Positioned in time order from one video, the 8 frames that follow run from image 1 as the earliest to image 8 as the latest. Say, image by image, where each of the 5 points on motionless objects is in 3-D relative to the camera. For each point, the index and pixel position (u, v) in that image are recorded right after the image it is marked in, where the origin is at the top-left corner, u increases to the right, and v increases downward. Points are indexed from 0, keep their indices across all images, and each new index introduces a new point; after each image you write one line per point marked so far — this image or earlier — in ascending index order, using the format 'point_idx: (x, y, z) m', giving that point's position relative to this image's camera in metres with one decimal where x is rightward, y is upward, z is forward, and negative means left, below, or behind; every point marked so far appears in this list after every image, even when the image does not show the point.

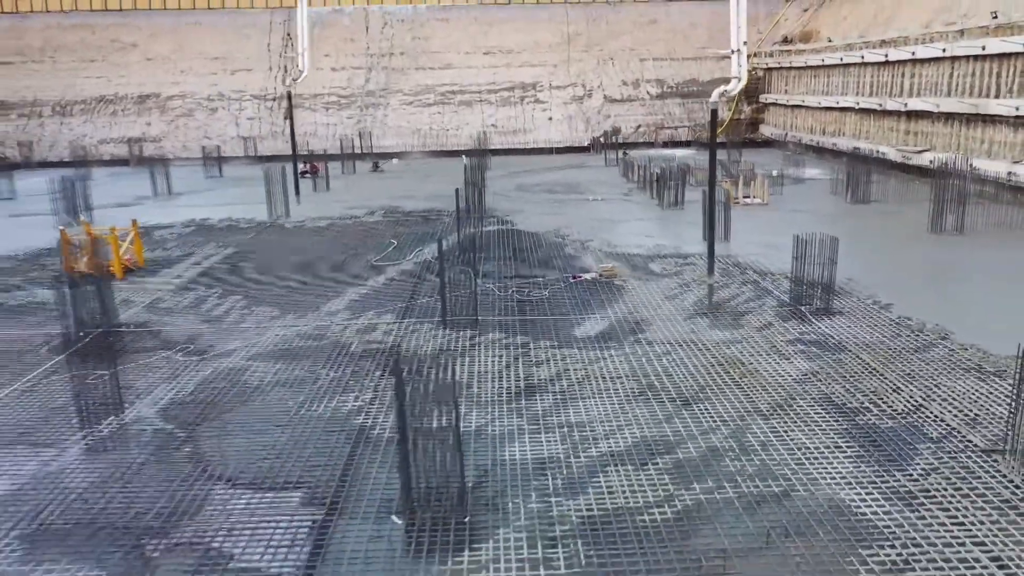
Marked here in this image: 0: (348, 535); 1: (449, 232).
0: (-0.7, -1.1, +3.6) m
1: (-0.8, +0.7, +10.2) m
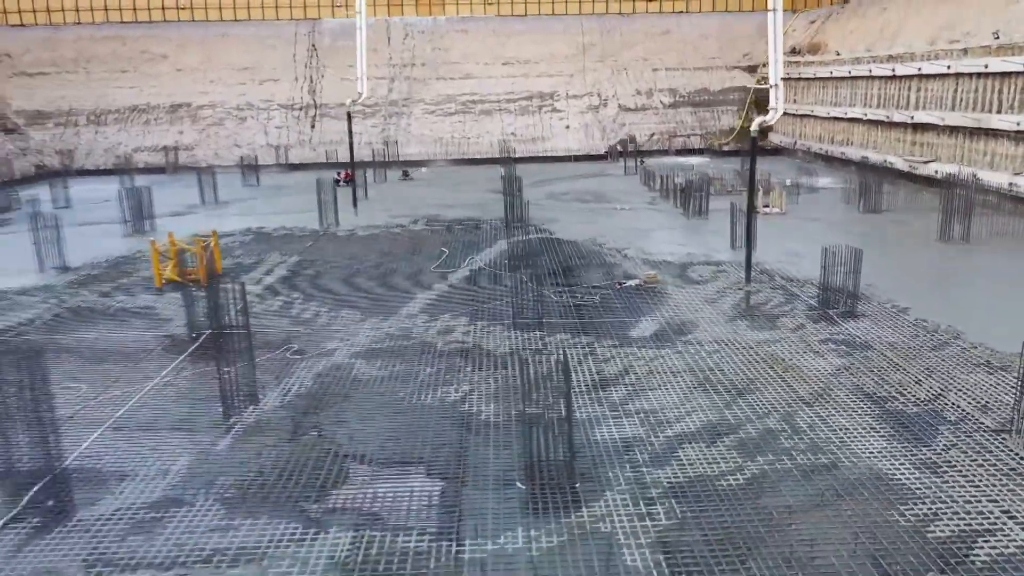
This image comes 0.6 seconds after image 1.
0: (-0.1, -1.1, +4.4) m
1: (-0.3, +0.6, +11.1) m
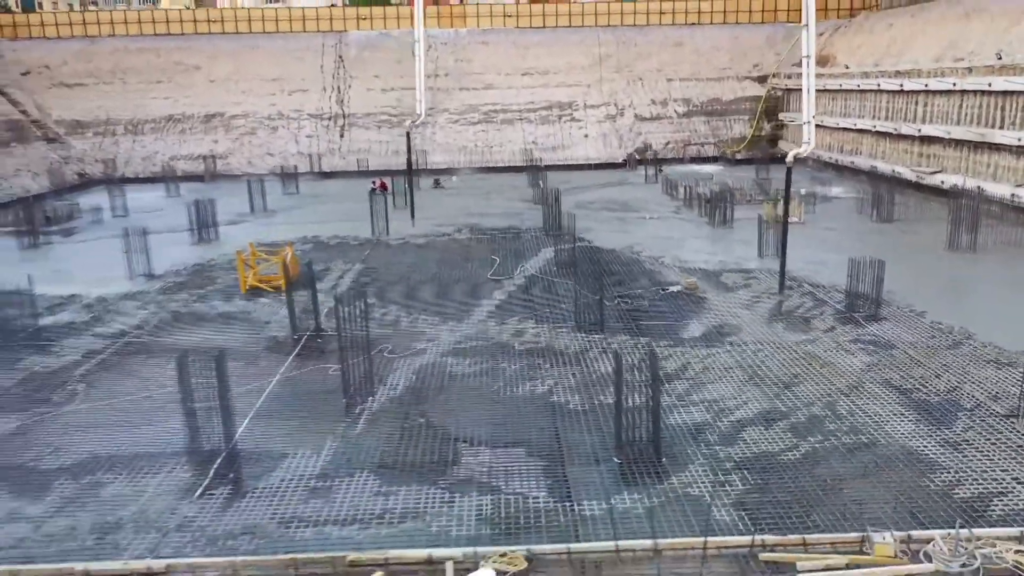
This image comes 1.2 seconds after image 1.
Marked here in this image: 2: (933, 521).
0: (+0.5, -1.2, +5.4) m
1: (+0.4, +0.6, +12.1) m
2: (+2.4, -1.3, +4.6) m
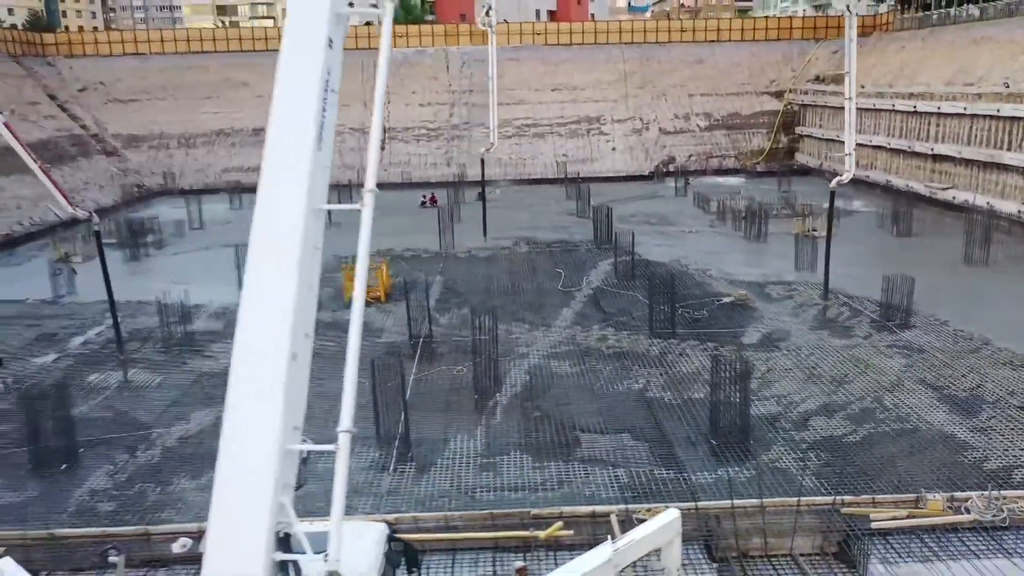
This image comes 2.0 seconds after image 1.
0: (+1.5, -1.3, +6.8) m
1: (+1.4, +0.4, +13.5) m
2: (+3.4, -1.5, +6.0) m
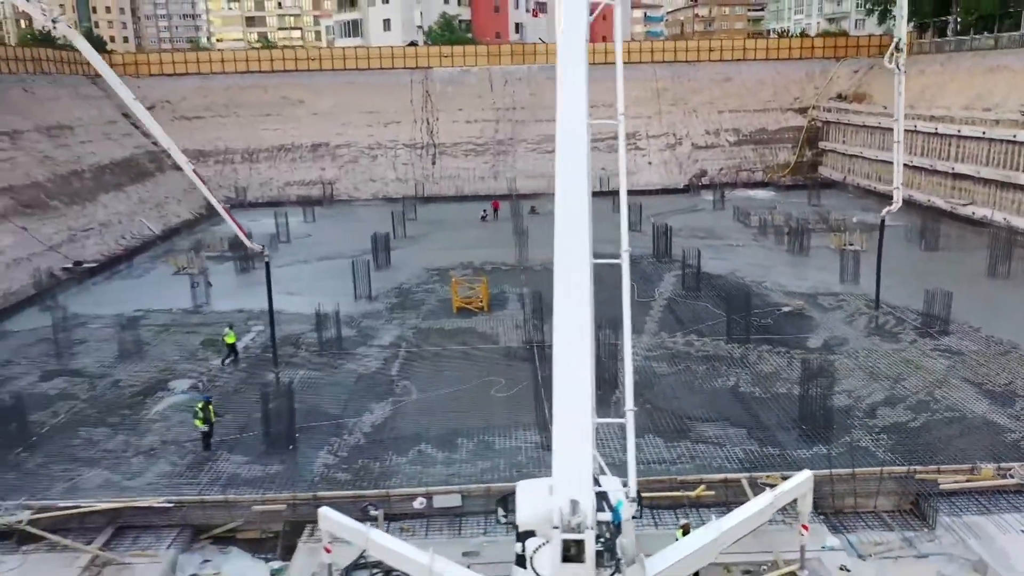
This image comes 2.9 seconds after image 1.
0: (+2.9, -1.5, +8.6) m
1: (+2.8, +0.3, +15.2) m
2: (+4.8, -1.6, +7.8) m
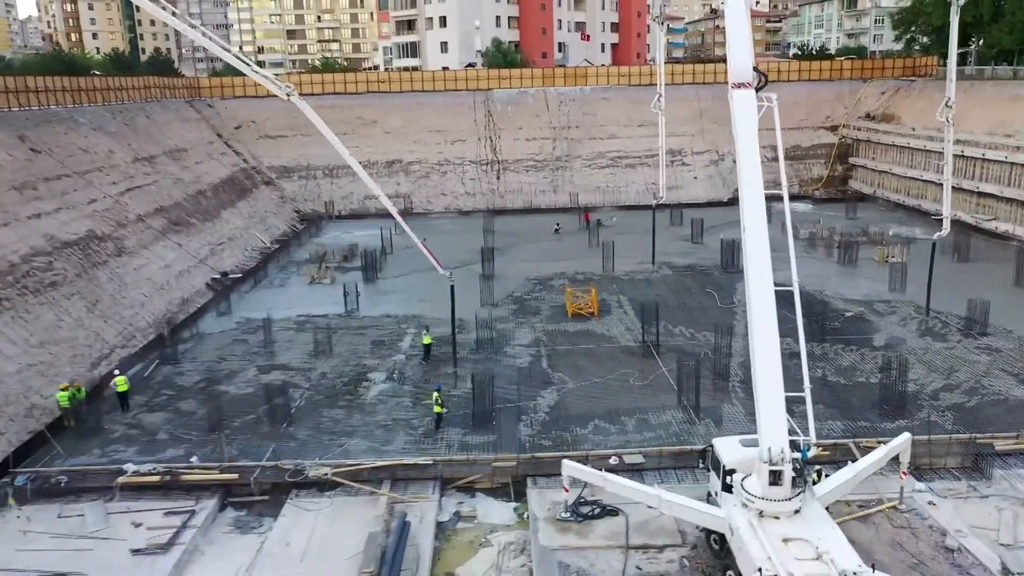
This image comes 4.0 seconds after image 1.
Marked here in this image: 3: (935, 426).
0: (+4.9, -1.7, +11.2) m
1: (+4.8, +0.1, +17.8) m
2: (+6.8, -1.8, +10.4) m
3: (+5.5, -1.8, +10.6) m
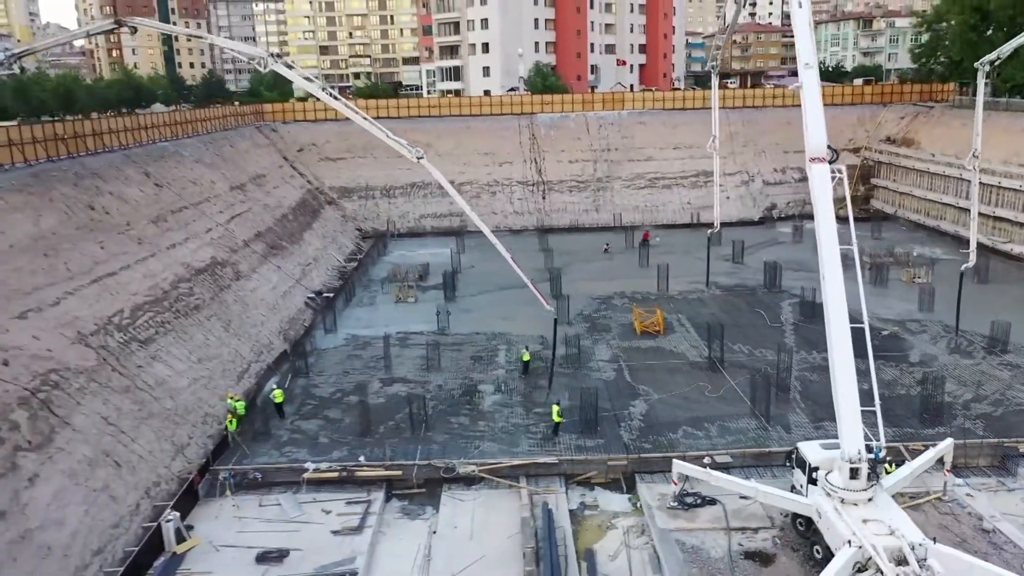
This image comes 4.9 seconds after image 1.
0: (+6.6, -2.1, +13.4) m
1: (+6.5, -0.4, +20.0) m
2: (+8.5, -2.3, +12.6) m
3: (+7.1, -2.3, +12.8) m
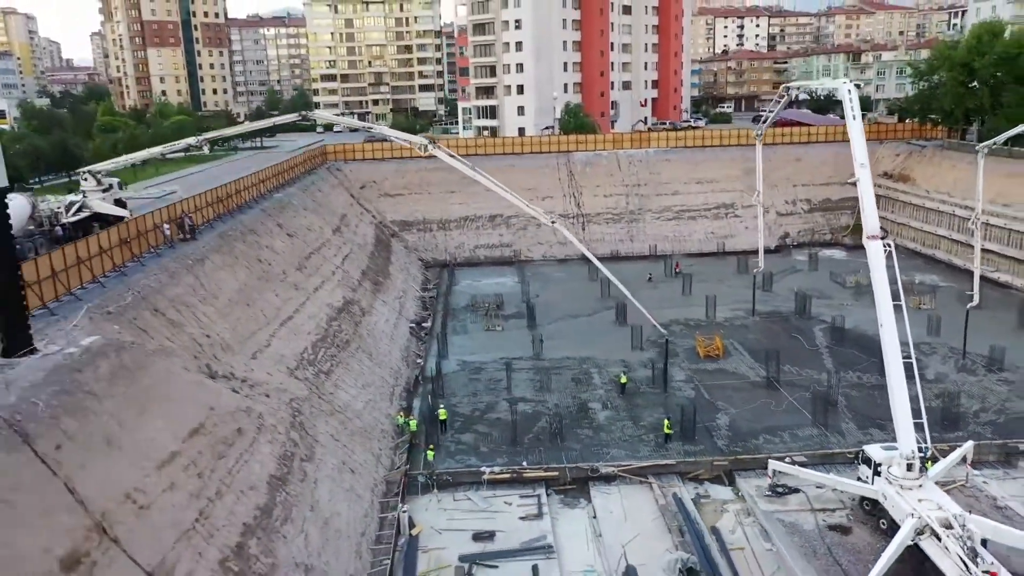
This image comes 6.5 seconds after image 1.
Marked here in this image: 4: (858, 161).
0: (+9.0, -2.9, +17.4) m
1: (+8.8, -1.2, +24.0) m
2: (+11.0, -3.0, +16.6) m
3: (+9.6, -3.1, +16.8) m
4: (+6.5, +2.4, +15.4) m
